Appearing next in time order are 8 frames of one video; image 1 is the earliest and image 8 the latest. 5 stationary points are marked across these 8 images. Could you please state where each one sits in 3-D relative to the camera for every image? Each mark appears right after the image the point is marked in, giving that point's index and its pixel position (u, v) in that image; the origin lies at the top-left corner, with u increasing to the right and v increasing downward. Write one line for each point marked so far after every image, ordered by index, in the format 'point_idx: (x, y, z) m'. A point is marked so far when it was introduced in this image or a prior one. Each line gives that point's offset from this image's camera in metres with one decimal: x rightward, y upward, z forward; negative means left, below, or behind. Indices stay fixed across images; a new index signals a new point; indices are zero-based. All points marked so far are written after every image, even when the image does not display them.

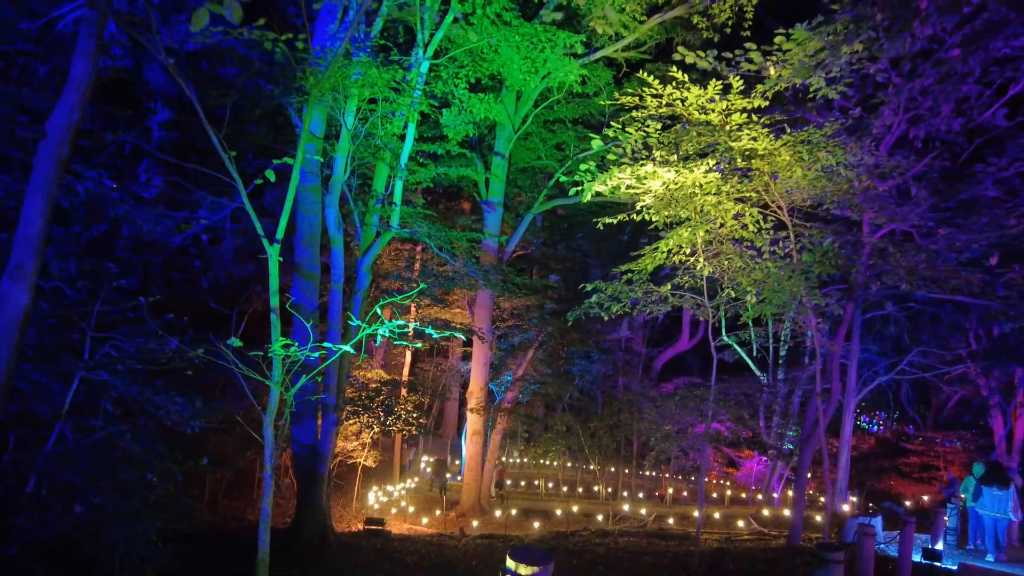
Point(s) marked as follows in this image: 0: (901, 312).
0: (+9.1, -0.6, +15.6) m
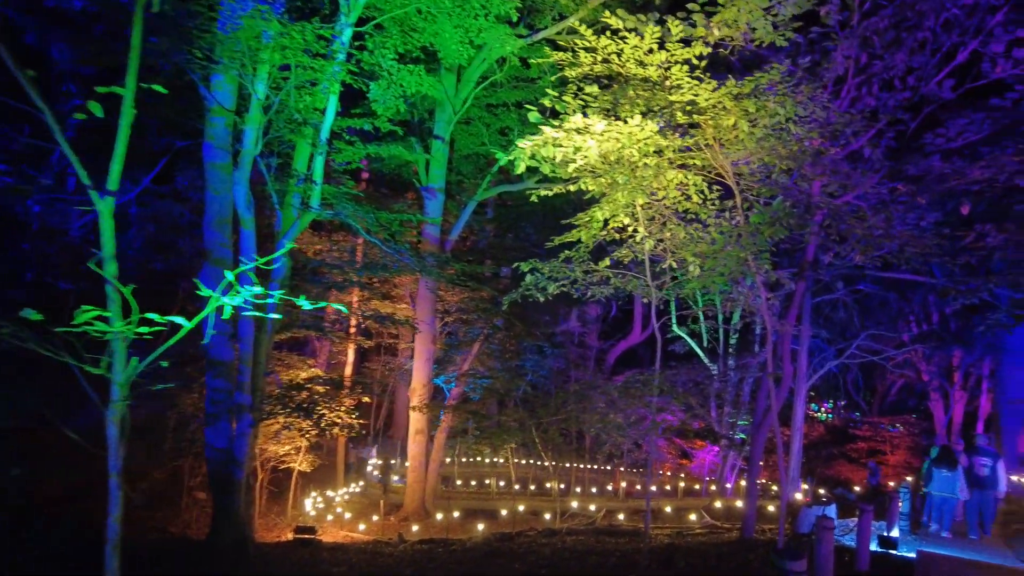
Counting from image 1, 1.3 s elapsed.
0: (+7.8, -0.2, +15.4) m
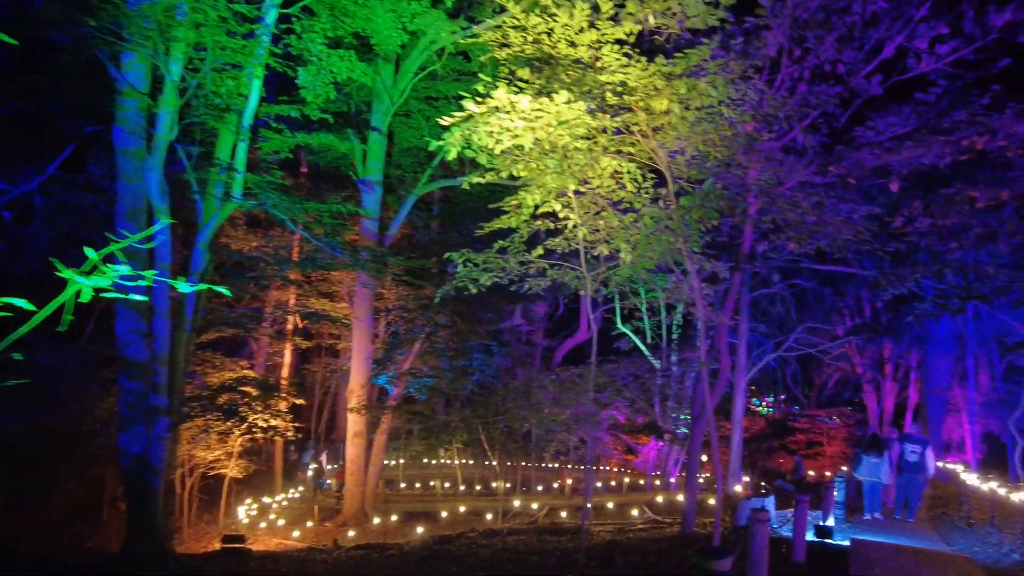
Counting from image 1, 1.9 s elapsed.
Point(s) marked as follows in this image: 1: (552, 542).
0: (+6.4, 0.0, +15.6) m
1: (+0.7, -4.2, +11.2) m
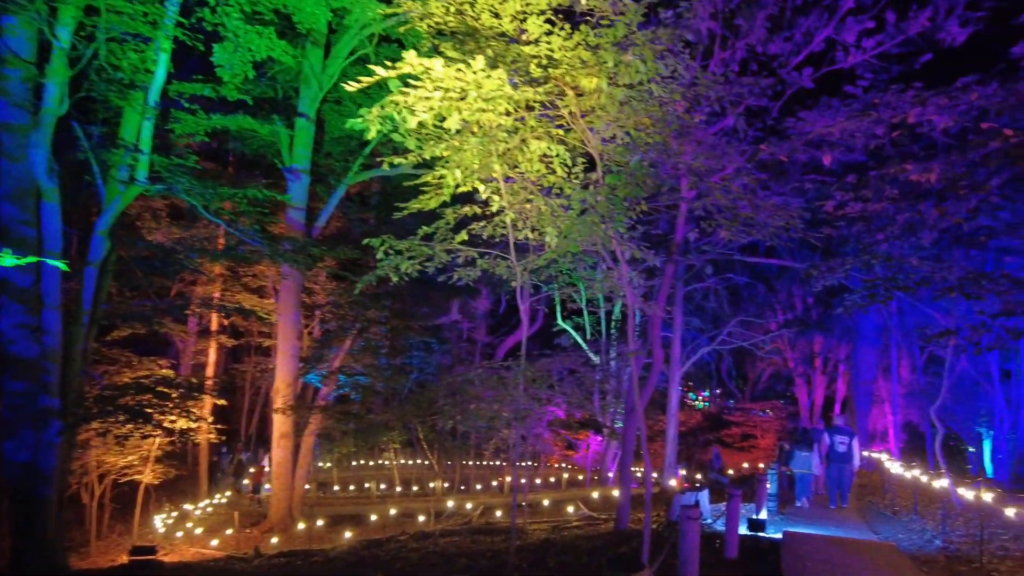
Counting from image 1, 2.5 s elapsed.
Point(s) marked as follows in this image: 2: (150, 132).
0: (+4.9, +0.1, +15.7) m
1: (-0.4, -4.1, +10.8) m
2: (-4.9, +2.1, +9.2) m
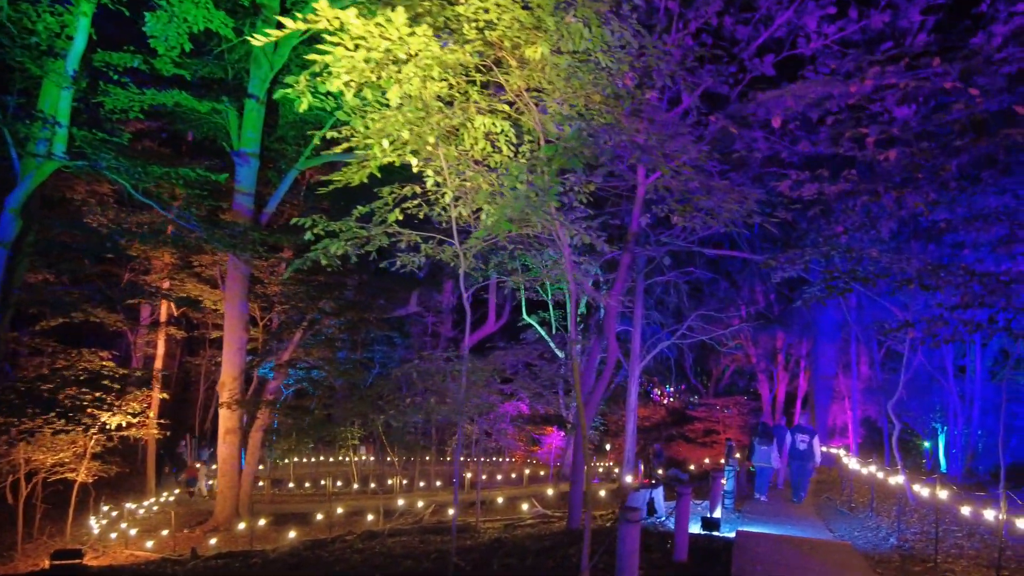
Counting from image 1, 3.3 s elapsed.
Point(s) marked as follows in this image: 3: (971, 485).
0: (+4.0, +0.3, +15.5) m
1: (-1.2, -3.9, +10.4) m
2: (-5.6, +2.3, +8.5) m
3: (+9.9, -4.3, +14.4) m
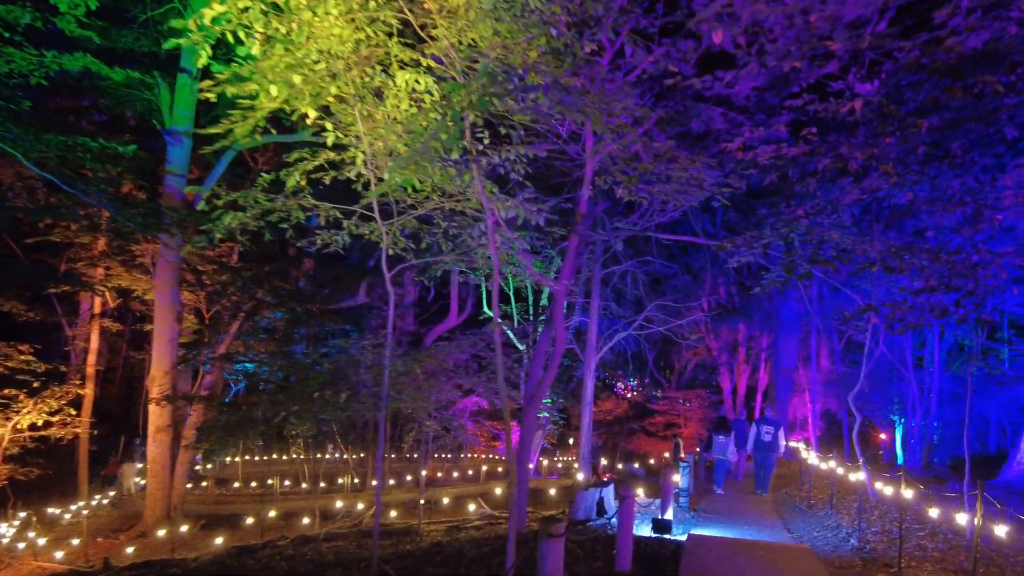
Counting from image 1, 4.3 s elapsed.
0: (+2.9, +0.5, +15.0) m
1: (-2.0, -3.7, +9.6) m
2: (-6.3, +2.5, +7.5) m
3: (+8.8, -4.0, +14.2) m
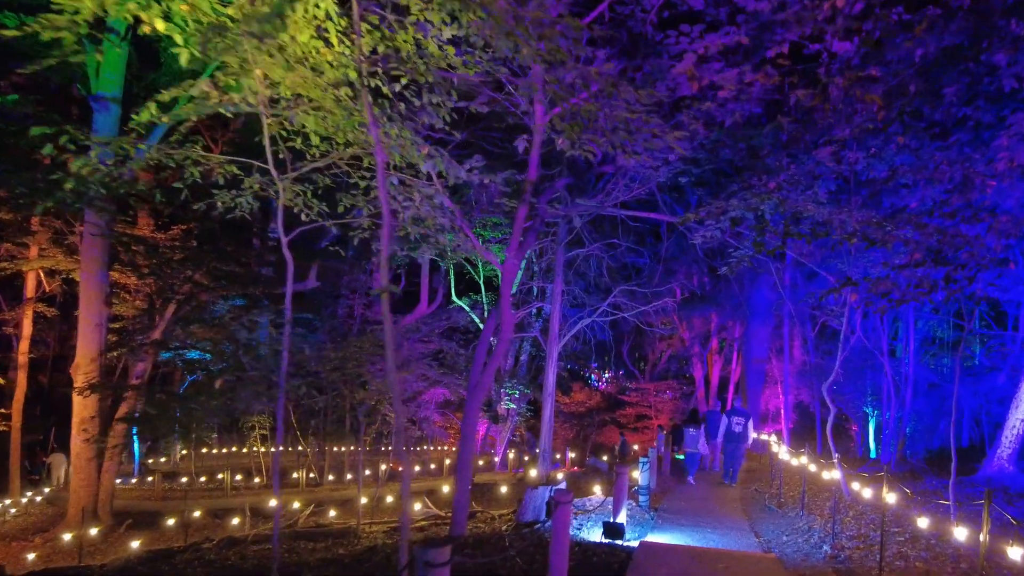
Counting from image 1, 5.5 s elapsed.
0: (+2.0, +0.8, +14.2) m
1: (-2.7, -3.4, +8.7) m
2: (-6.9, +2.8, +6.4) m
3: (+8.0, -3.8, +13.7) m
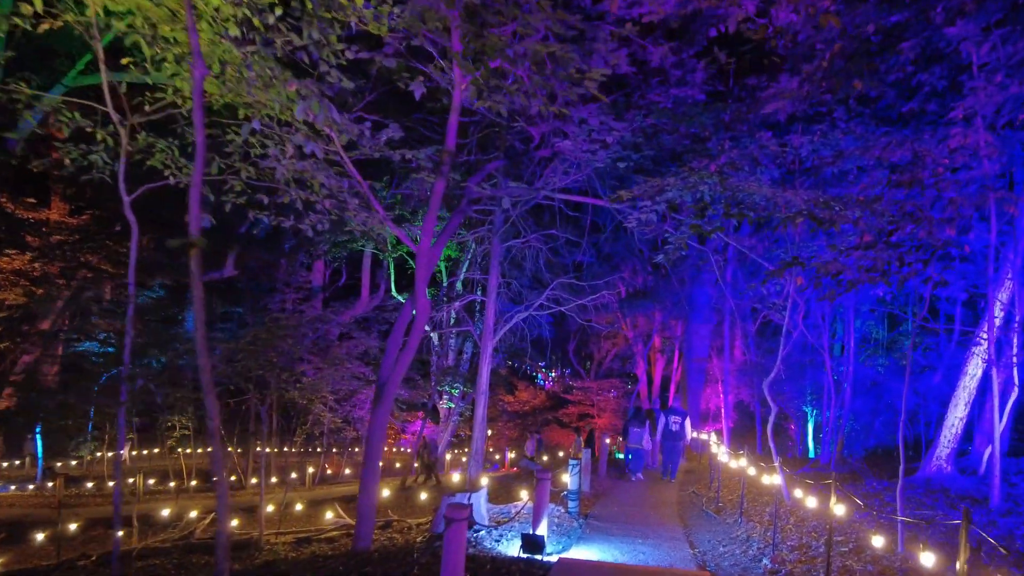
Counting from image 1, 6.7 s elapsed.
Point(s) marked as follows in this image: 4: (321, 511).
0: (+0.7, +1.0, +13.5) m
1: (-3.7, -3.2, +7.7) m
2: (-7.6, +3.1, +5.1) m
3: (+6.6, -3.7, +13.4) m
4: (-3.3, -3.8, +11.9) m
